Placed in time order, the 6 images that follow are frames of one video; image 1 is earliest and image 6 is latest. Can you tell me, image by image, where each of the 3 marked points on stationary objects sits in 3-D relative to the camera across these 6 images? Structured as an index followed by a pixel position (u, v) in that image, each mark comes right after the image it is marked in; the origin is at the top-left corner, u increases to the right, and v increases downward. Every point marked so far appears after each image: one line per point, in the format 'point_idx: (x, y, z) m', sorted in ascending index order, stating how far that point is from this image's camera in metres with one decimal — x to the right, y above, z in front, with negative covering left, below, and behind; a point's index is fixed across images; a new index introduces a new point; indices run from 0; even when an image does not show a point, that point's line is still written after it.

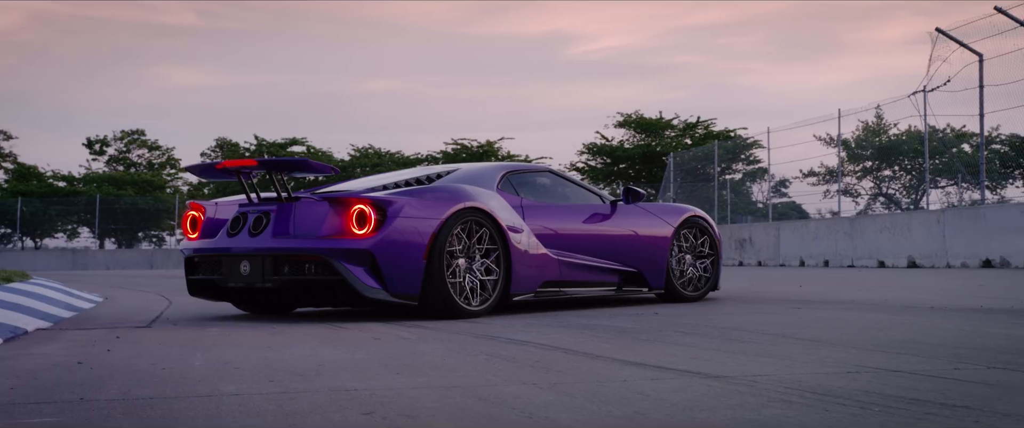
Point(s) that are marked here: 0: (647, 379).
0: (+0.4, -0.5, +3.0) m
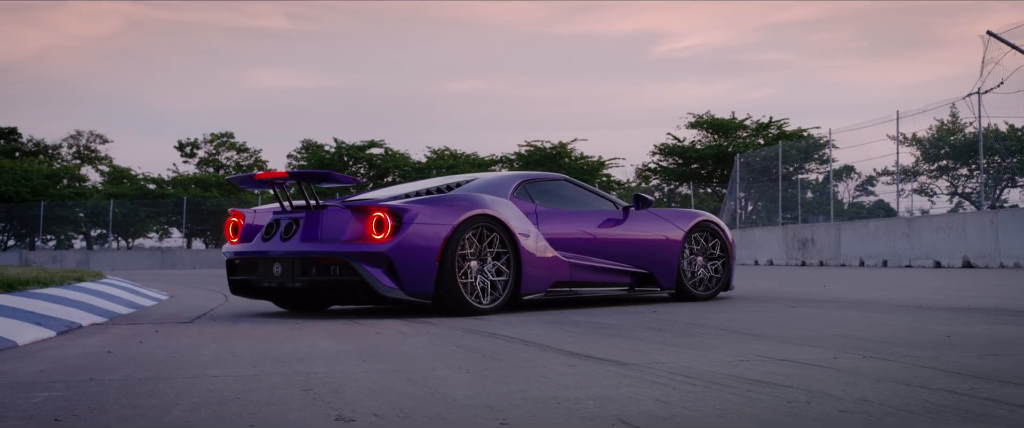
0: (+0.2, -0.5, +3.5) m
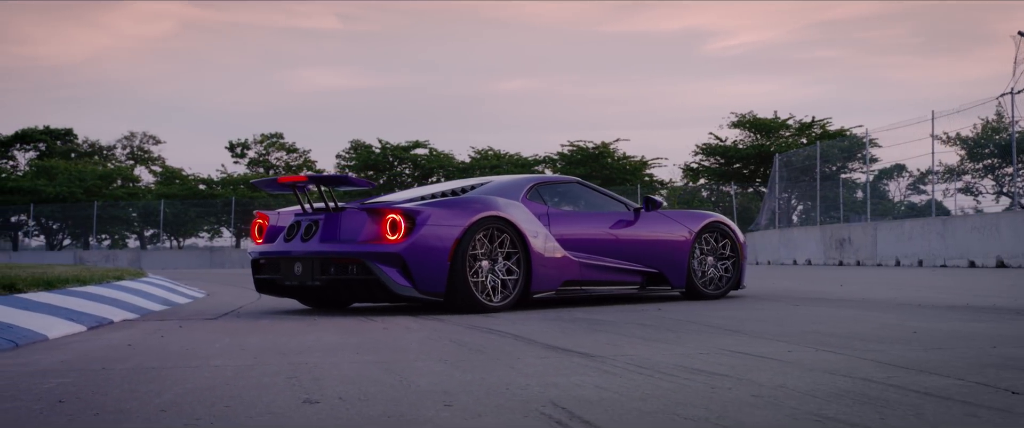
0: (+0.1, -0.5, +3.7) m
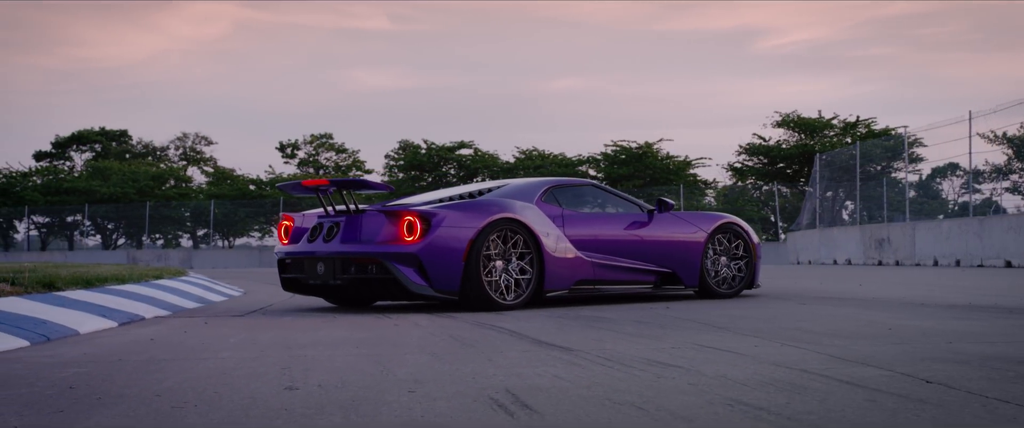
0: (0.0, -0.5, +4.0) m
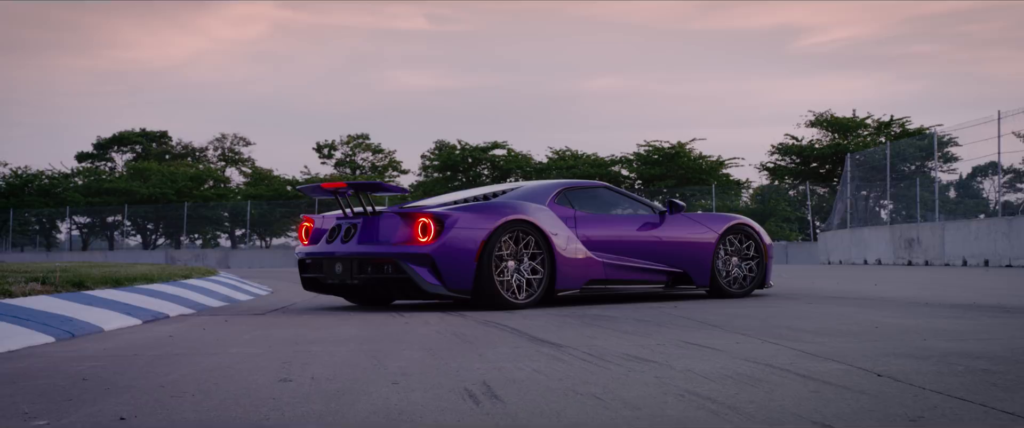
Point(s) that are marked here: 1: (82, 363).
0: (0.0, -0.5, +4.2) m
1: (-1.7, -0.6, +3.9) m
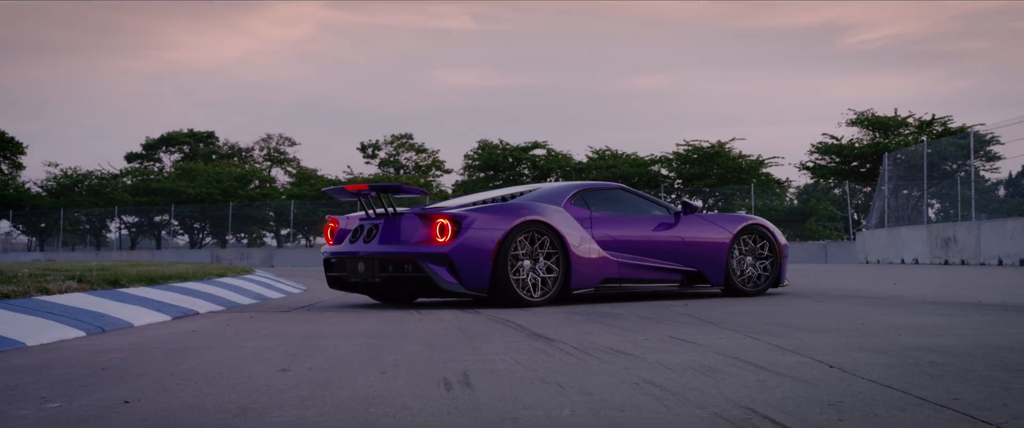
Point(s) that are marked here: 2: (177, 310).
0: (0.0, -0.6, +4.4) m
1: (-1.7, -0.6, +4.2) m
2: (-2.5, -0.7, +7.5) m
